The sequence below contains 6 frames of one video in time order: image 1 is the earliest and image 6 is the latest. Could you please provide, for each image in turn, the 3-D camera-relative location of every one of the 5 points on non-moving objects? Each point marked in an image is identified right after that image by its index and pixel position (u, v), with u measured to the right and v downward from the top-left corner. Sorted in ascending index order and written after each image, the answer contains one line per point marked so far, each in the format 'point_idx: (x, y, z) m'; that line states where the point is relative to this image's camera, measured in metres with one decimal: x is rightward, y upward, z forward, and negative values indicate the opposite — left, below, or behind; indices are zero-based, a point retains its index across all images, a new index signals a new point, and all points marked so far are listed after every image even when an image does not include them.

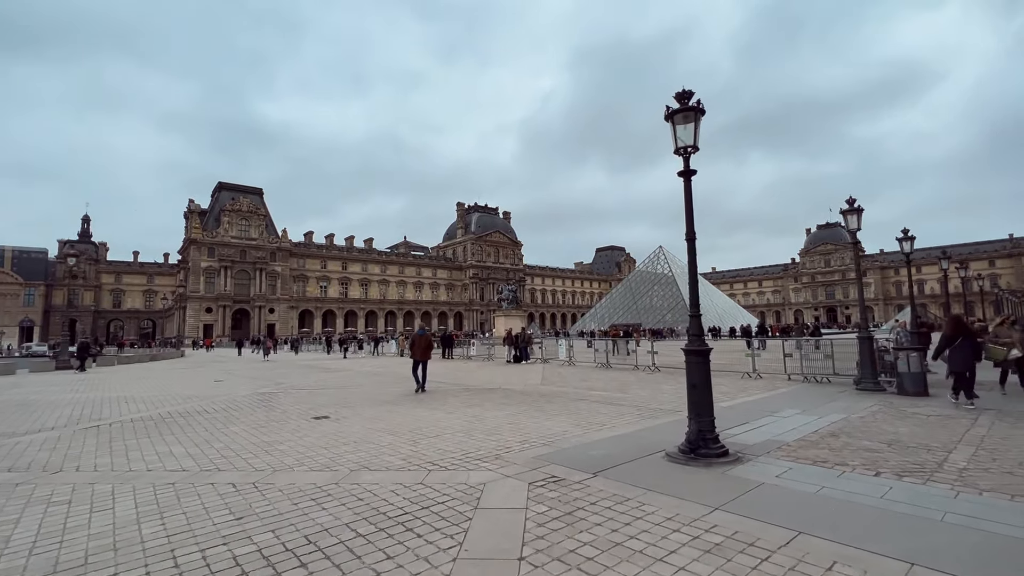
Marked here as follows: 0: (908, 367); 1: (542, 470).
0: (+7.9, -1.6, +9.4) m
1: (+0.3, -1.9, +4.9) m
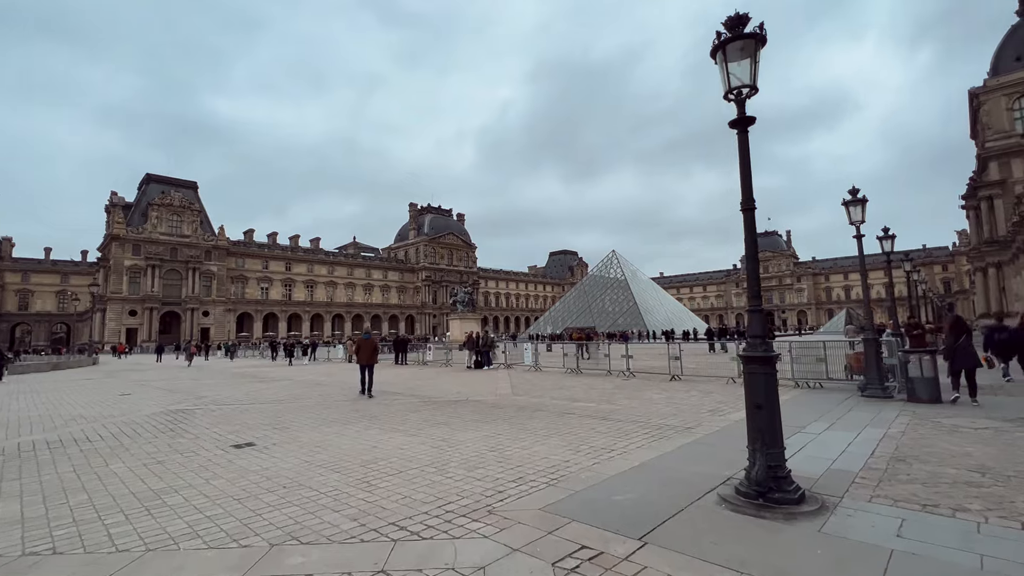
0: (+7.4, -1.5, +8.6) m
1: (+0.3, -1.7, +3.3) m
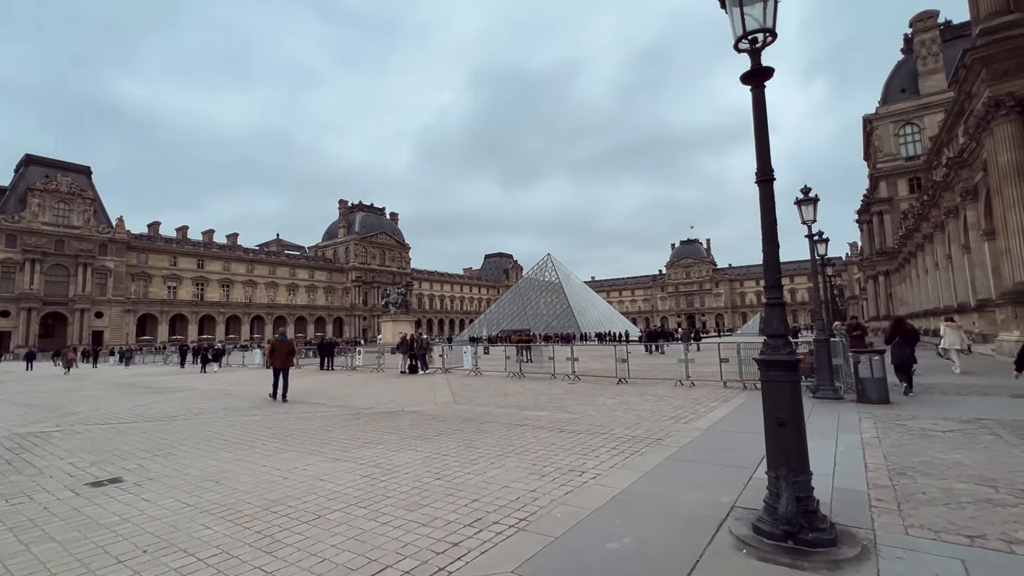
0: (+6.5, -1.5, +8.5) m
1: (+0.2, -1.6, +2.3) m
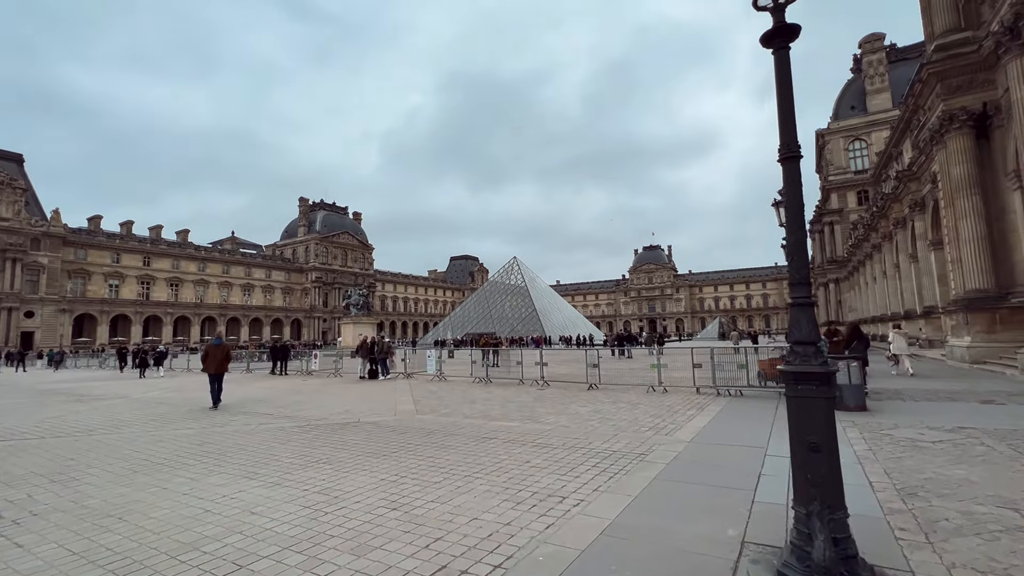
0: (+5.9, -1.6, +8.3) m
1: (+0.1, -1.6, +1.7) m
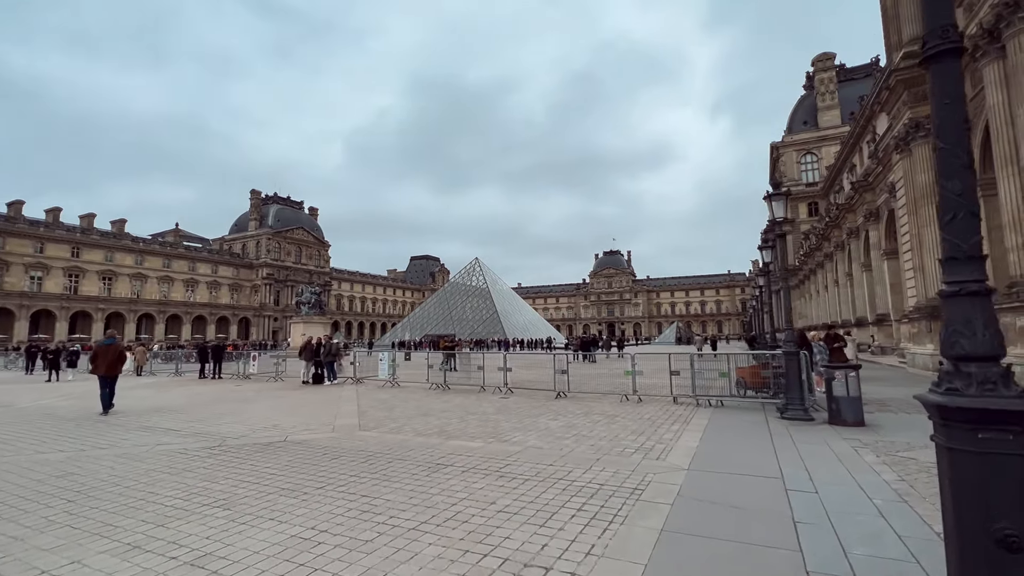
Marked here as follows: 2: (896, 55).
0: (+5.3, -1.7, +7.5) m
1: (+0.1, -1.5, +0.4) m
2: (+15.0, +9.1, +18.3) m
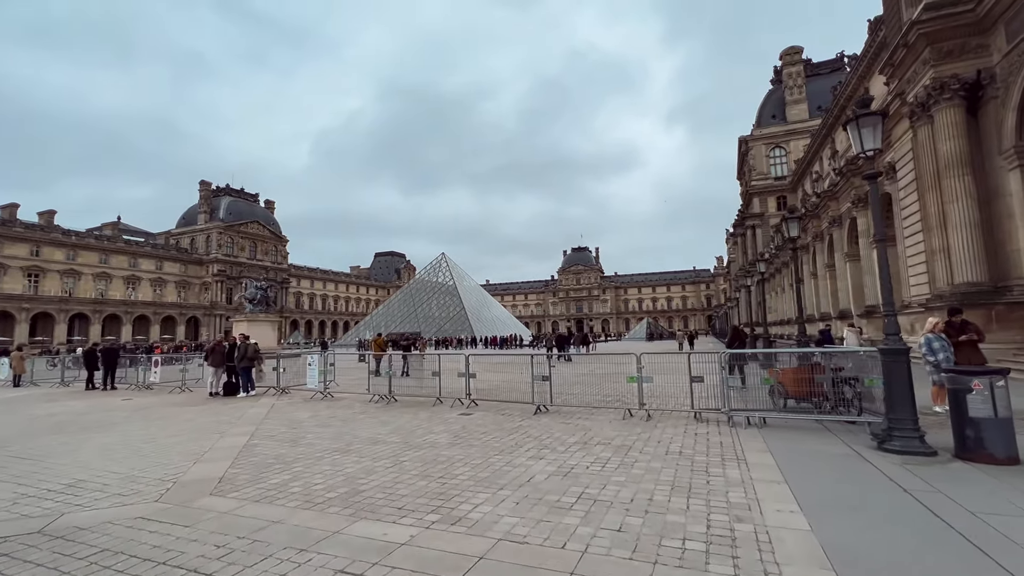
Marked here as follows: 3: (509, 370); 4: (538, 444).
0: (+4.9, -1.3, +4.9) m
1: (+0.2, -1.1, -2.6) m
2: (+13.8, +9.6, +16.2) m
3: (-0.1, -1.7, +10.2) m
4: (+0.4, -2.1, +6.5) m
